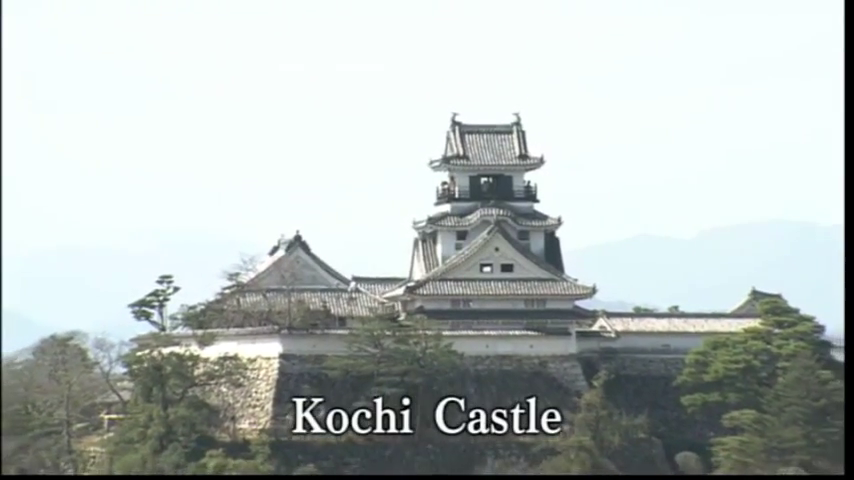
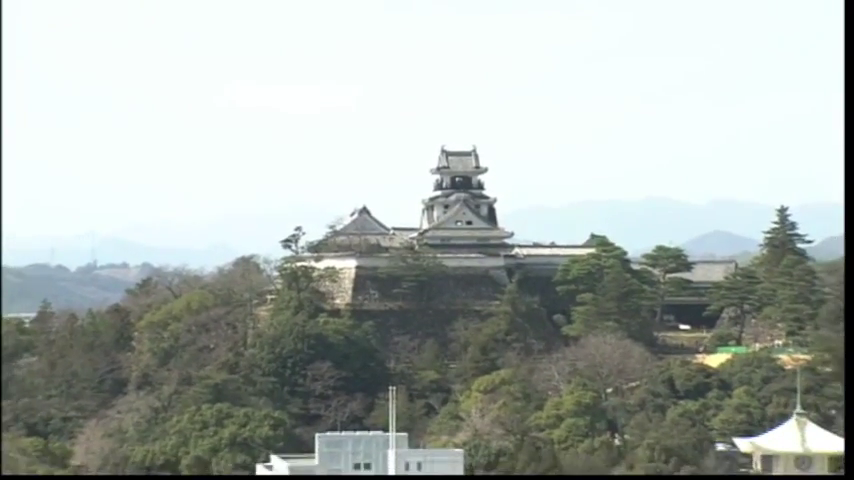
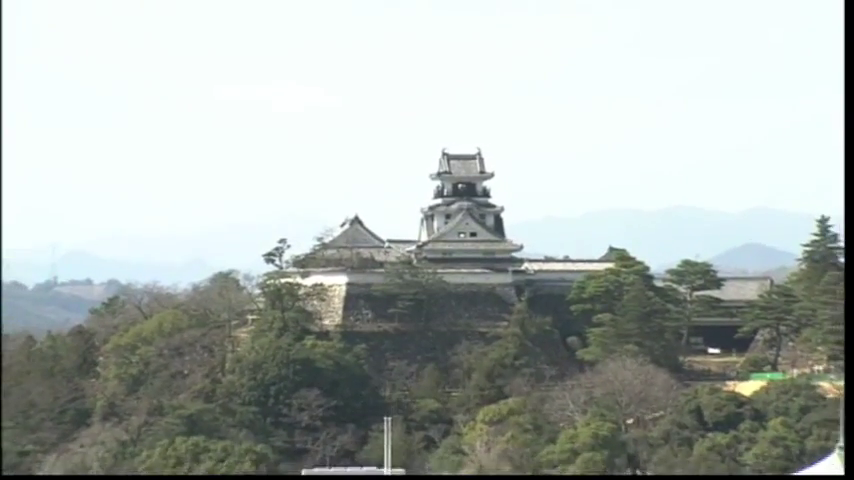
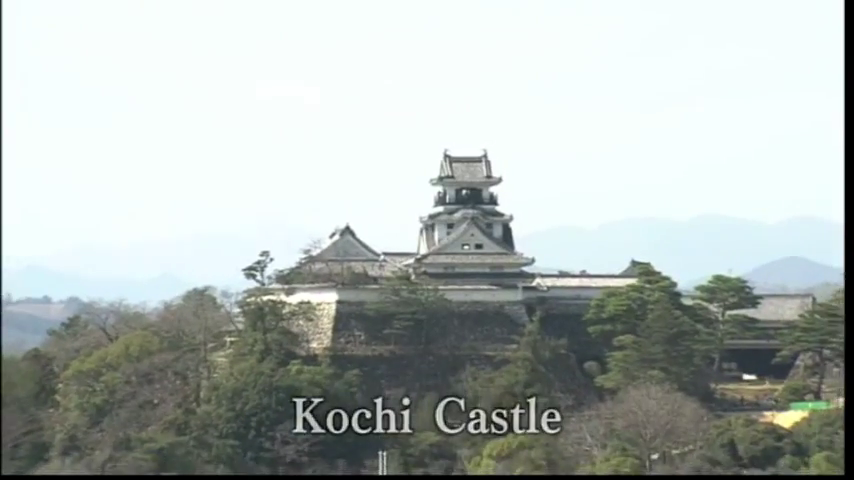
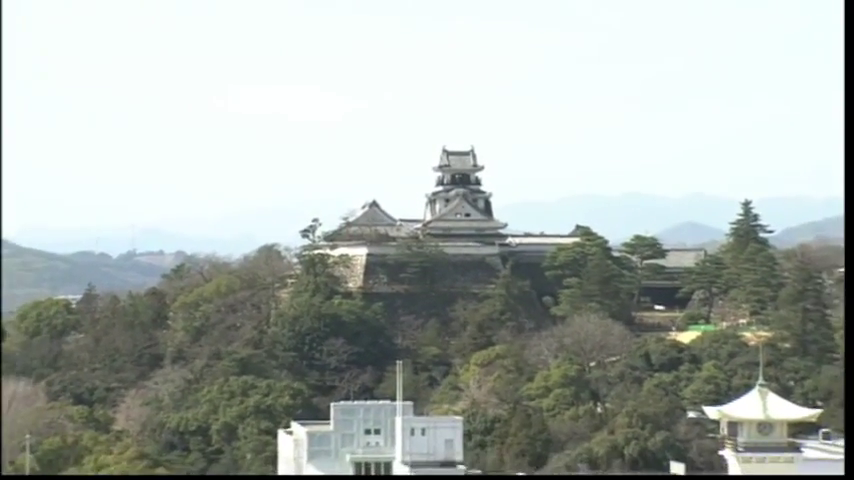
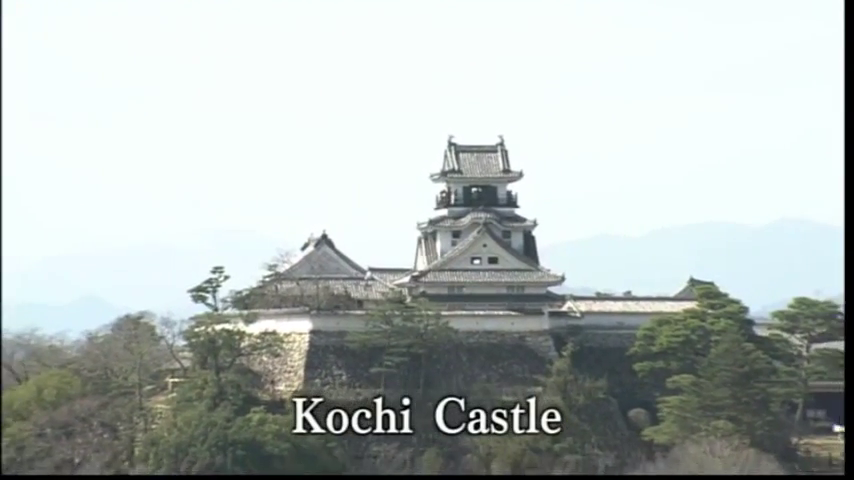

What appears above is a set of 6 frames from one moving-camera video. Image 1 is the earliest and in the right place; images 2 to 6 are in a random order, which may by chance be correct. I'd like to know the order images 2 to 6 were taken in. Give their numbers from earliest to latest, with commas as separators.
6, 4, 3, 2, 5
